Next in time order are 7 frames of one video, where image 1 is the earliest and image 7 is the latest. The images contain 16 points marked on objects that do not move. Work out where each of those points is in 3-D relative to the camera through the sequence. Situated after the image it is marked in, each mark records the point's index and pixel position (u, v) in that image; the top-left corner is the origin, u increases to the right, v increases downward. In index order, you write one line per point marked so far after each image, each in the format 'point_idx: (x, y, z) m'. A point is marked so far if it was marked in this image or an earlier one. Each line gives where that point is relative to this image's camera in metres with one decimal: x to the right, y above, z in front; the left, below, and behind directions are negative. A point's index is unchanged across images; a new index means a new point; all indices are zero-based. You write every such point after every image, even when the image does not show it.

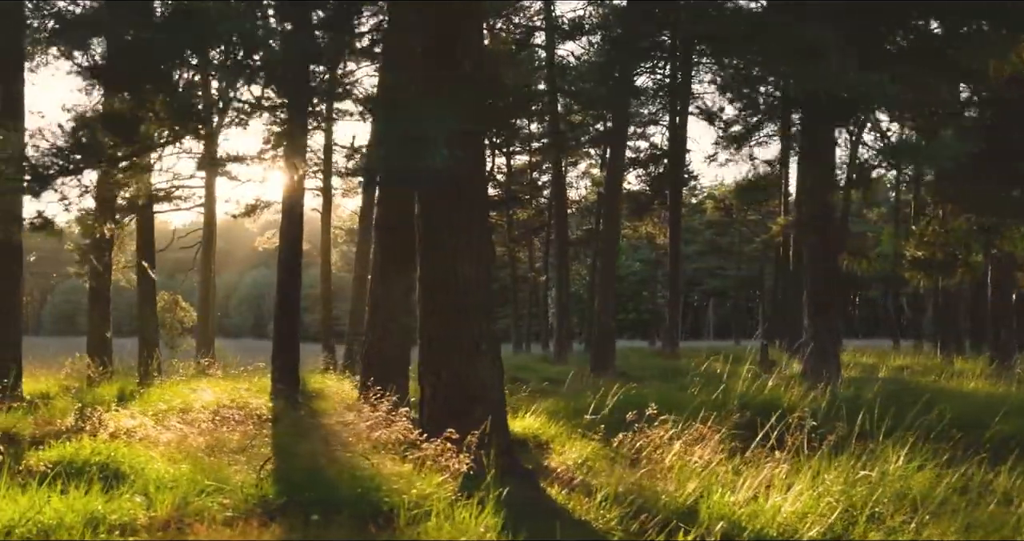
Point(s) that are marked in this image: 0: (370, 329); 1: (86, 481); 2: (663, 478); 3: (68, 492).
0: (-1.8, -0.8, +12.6) m
1: (-2.8, -1.4, +6.6) m
2: (+1.0, -1.3, +6.6) m
3: (-2.6, -1.3, +6.0) m
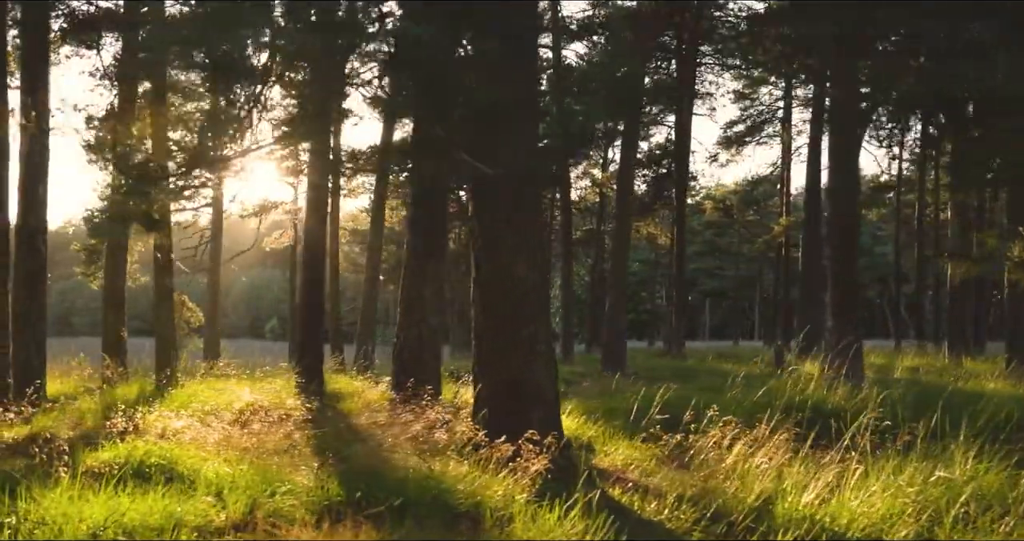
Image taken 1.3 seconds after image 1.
0: (-1.4, -0.8, +12.6) m
1: (-2.4, -1.4, +6.6) m
2: (+1.4, -1.3, +6.6) m
3: (-2.2, -1.3, +6.0) m
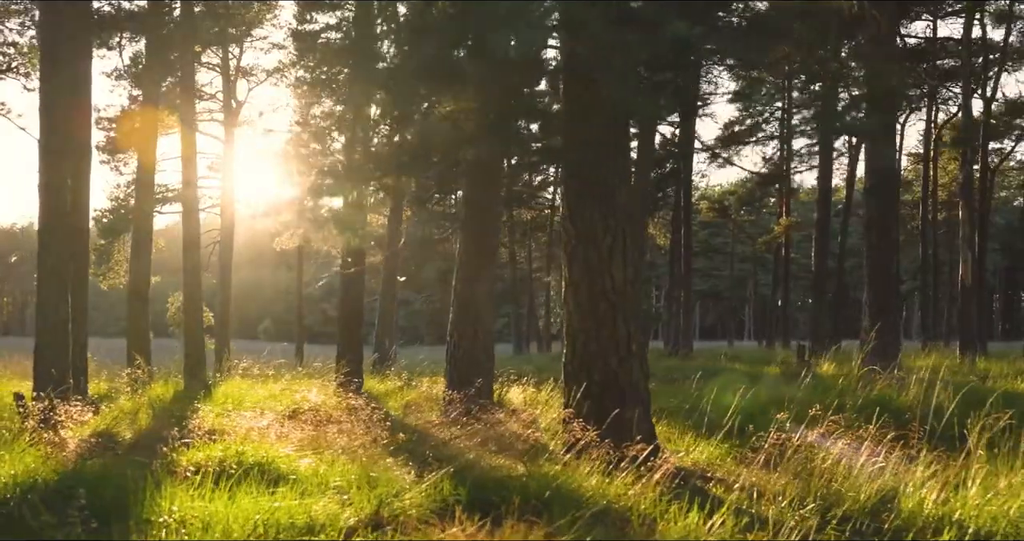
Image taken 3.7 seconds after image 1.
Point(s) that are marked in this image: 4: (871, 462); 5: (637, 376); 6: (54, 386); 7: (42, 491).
0: (-0.7, -0.8, +12.6) m
1: (-1.7, -1.4, +6.6) m
2: (+2.1, -1.3, +6.6) m
3: (-1.5, -1.3, +6.0) m
4: (+2.3, -1.3, +6.7) m
5: (+1.0, -0.8, +7.8) m
6: (-5.2, -1.3, +11.6) m
7: (-2.6, -1.2, +5.7) m
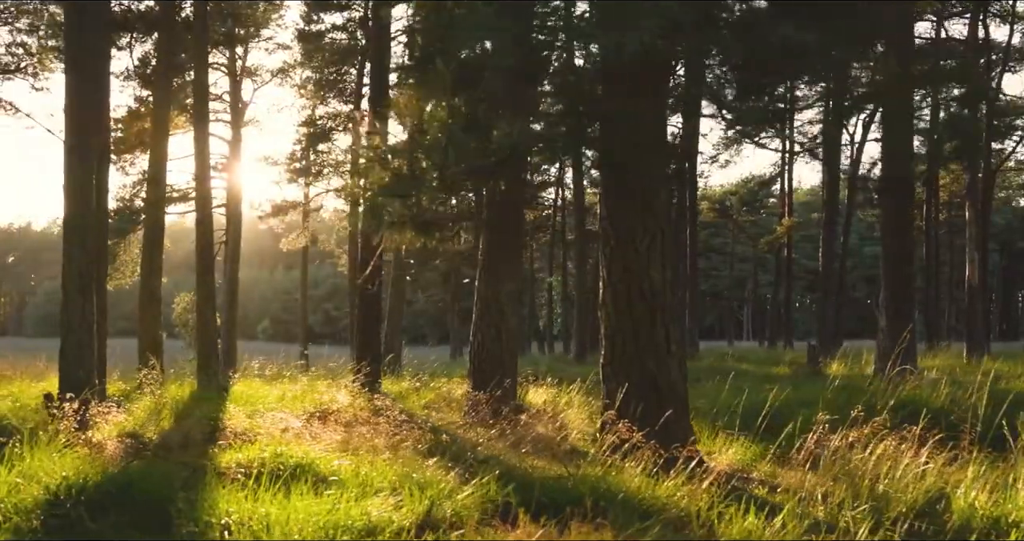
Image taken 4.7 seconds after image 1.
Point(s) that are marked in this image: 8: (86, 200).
0: (-0.4, -0.8, +12.6) m
1: (-1.4, -1.4, +6.6) m
2: (+2.4, -1.3, +6.6) m
3: (-1.2, -1.3, +6.0) m
4: (+2.6, -1.3, +6.7) m
5: (+1.2, -0.8, +7.8) m
6: (-5.0, -1.3, +11.6) m
7: (-2.3, -1.2, +5.7) m
8: (-4.8, +0.8, +11.5) m
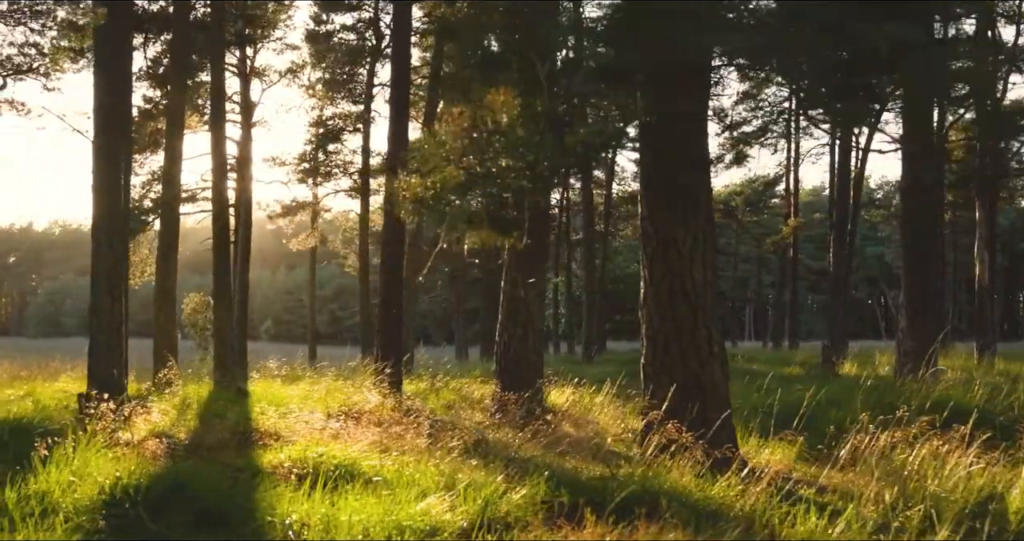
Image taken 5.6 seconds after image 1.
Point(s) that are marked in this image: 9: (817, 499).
0: (-0.1, -0.8, +12.6) m
1: (-1.1, -1.4, +6.6) m
2: (+2.7, -1.3, +6.6) m
3: (-0.9, -1.3, +6.0) m
4: (+2.9, -1.3, +6.7) m
5: (+1.6, -0.8, +7.8) m
6: (-4.6, -1.3, +11.6) m
7: (-2.0, -1.2, +5.7) m
8: (-4.5, +0.8, +11.5) m
9: (+1.9, -1.4, +6.3) m
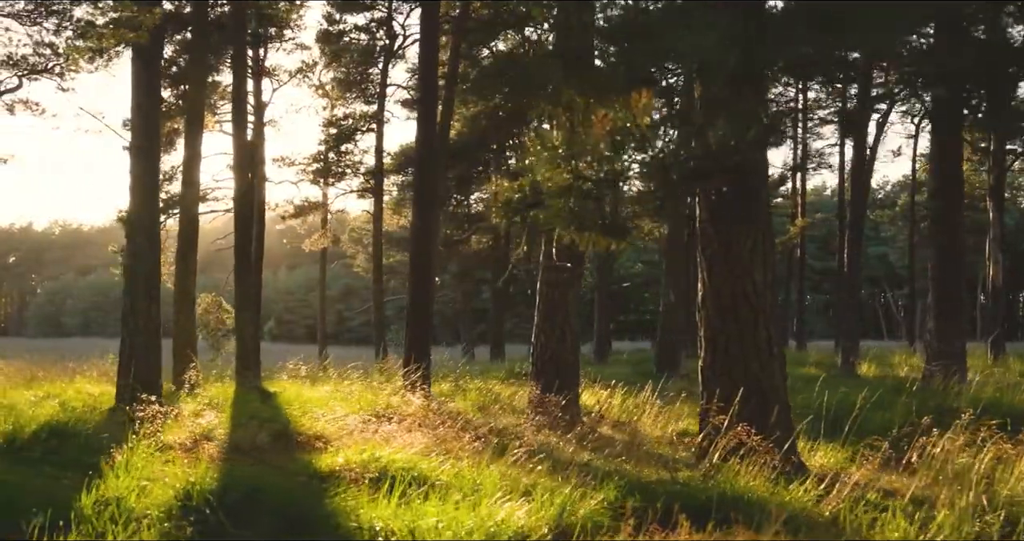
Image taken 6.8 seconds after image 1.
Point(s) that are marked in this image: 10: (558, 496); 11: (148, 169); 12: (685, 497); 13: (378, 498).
0: (+0.3, -0.8, +12.5) m
1: (-0.6, -1.4, +6.5) m
2: (+3.1, -1.3, +6.5) m
3: (-0.4, -1.3, +5.9) m
4: (+3.4, -1.3, +6.6) m
5: (+2.0, -0.8, +7.7) m
6: (-4.2, -1.3, +11.5) m
7: (-1.6, -1.3, +5.6) m
8: (-4.0, +0.8, +11.4) m
9: (+2.3, -1.4, +6.2) m
10: (+0.3, -1.3, +5.9) m
11: (-4.0, +1.1, +11.3) m
12: (+1.0, -1.3, +6.0) m
13: (-0.7, -1.3, +5.7) m
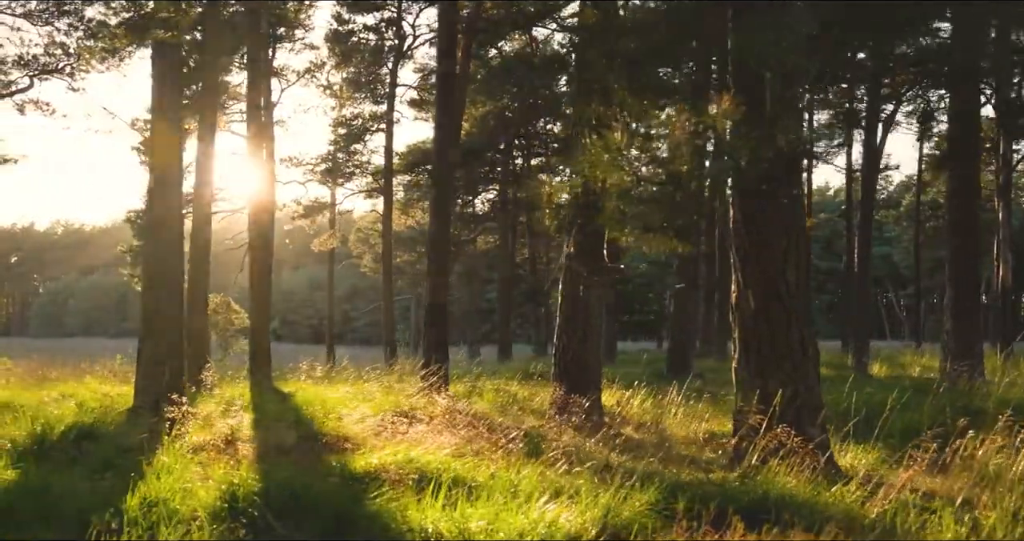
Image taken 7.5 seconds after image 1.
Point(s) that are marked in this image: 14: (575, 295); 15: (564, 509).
0: (+0.6, -0.8, +12.5) m
1: (-0.4, -1.4, +6.5) m
2: (+3.4, -1.3, +6.5) m
3: (-0.2, -1.3, +5.9) m
4: (+3.6, -1.3, +6.6) m
5: (+2.3, -0.8, +7.7) m
6: (-3.9, -1.3, +11.5) m
7: (-1.3, -1.3, +5.6) m
8: (-3.8, +0.8, +11.4) m
9: (+2.6, -1.4, +6.2) m
10: (+0.5, -1.3, +5.9) m
11: (-3.8, +1.1, +11.3) m
12: (+1.3, -1.3, +5.9) m
13: (-0.5, -1.3, +5.7) m
14: (+0.8, -0.3, +12.3) m
15: (+0.3, -1.3, +5.5) m
